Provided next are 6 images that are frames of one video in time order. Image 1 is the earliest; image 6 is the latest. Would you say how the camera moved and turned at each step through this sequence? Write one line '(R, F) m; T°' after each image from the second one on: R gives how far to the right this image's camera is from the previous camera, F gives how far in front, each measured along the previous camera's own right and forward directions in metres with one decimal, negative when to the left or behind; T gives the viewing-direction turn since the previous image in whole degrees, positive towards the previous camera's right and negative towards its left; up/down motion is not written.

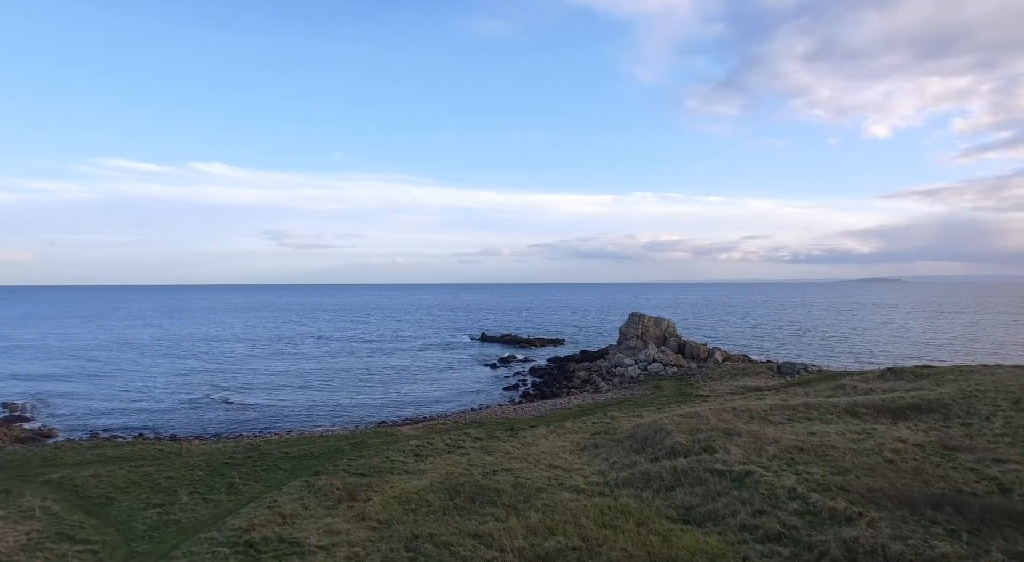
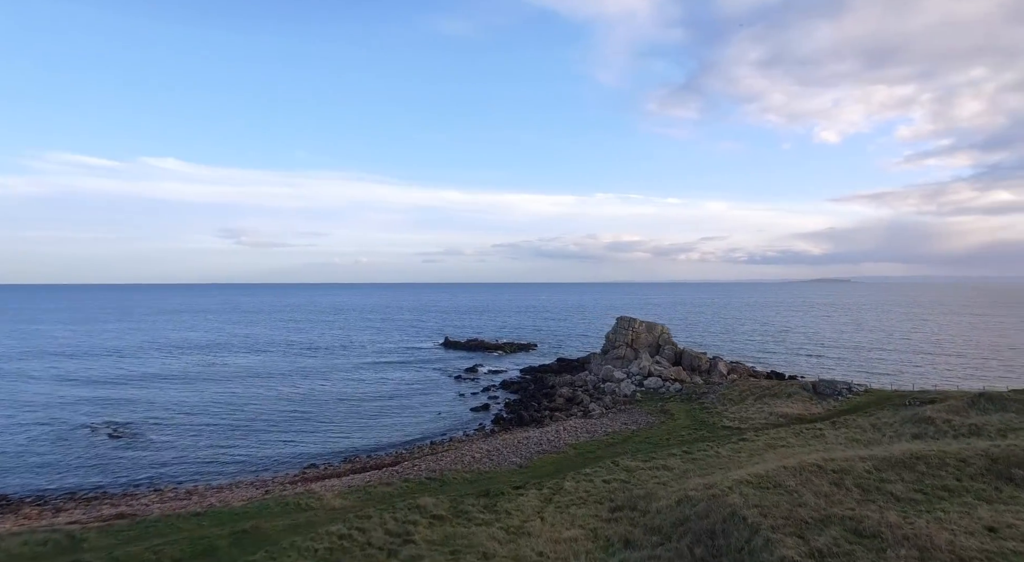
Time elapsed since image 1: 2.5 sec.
(-0.5, +11.1) m; +3°
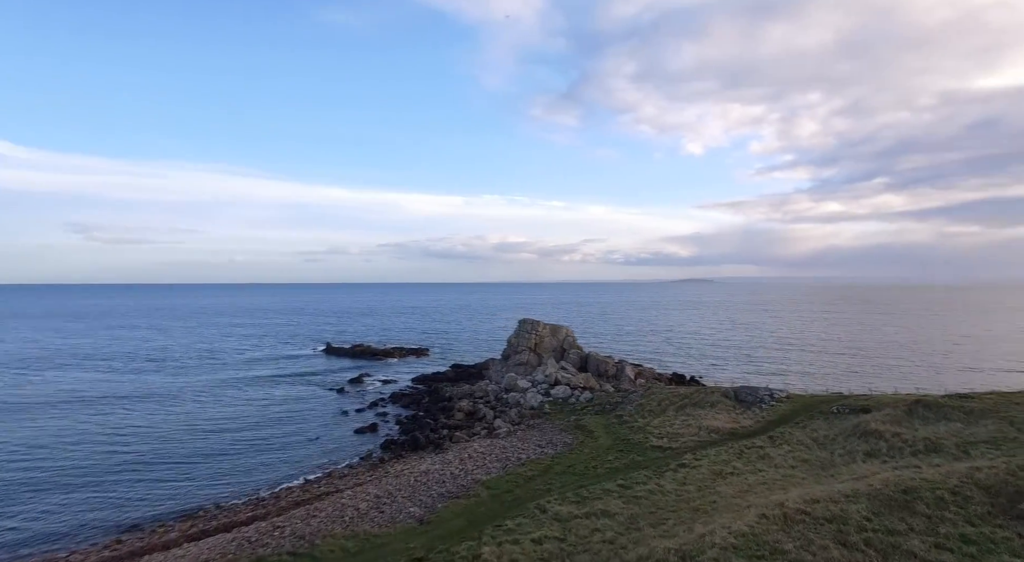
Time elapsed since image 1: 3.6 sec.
(-0.3, +6.3) m; +11°
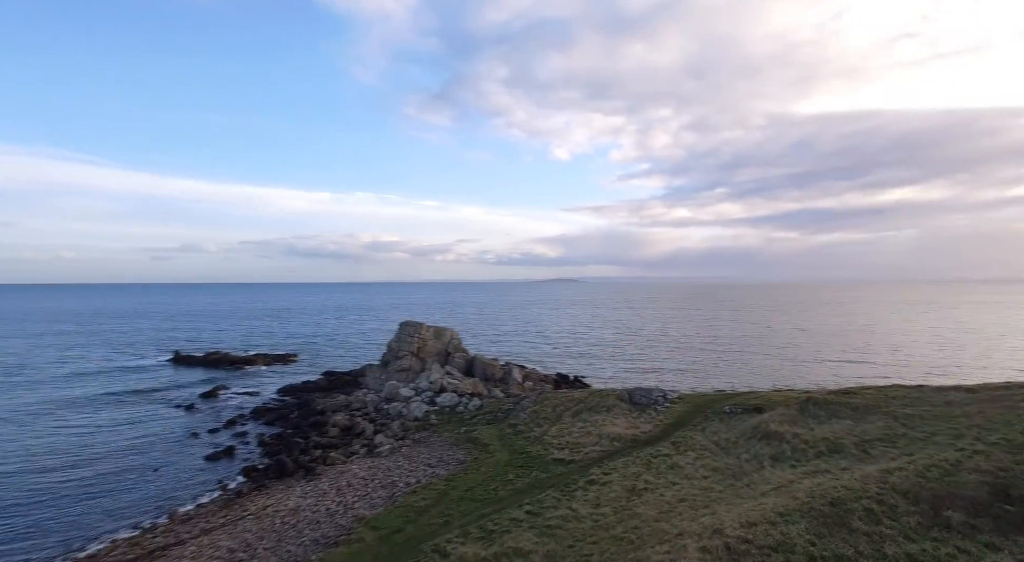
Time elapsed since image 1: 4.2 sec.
(-0.6, +3.4) m; +12°
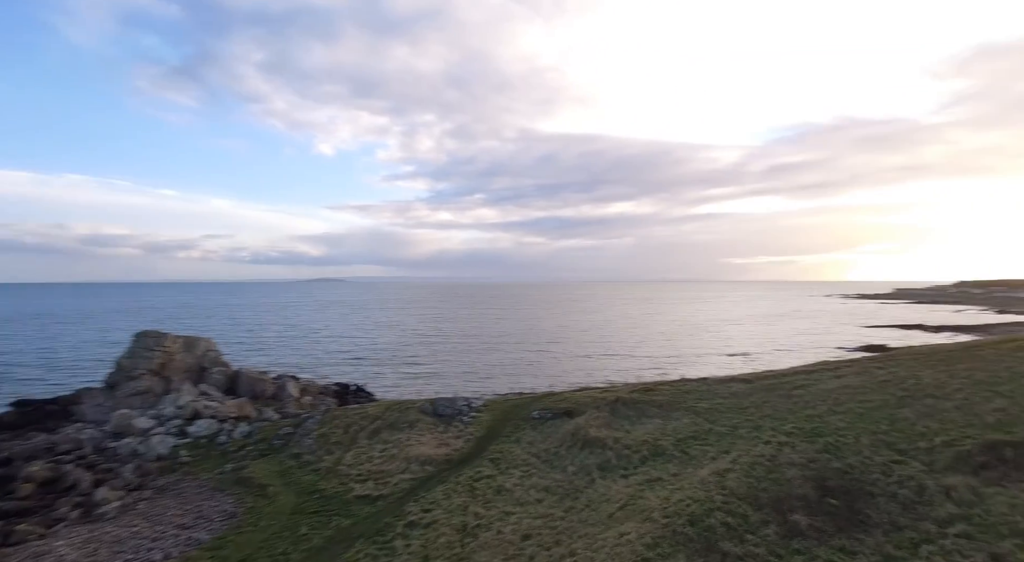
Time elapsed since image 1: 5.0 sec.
(-1.1, +4.5) m; +22°
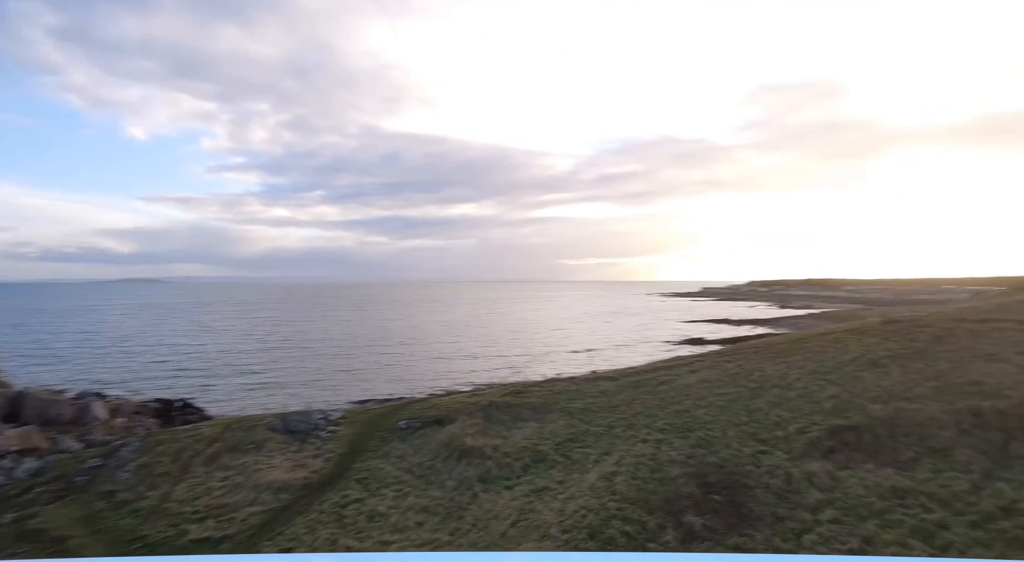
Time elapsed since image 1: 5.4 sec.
(-1.0, +1.9) m; +15°
